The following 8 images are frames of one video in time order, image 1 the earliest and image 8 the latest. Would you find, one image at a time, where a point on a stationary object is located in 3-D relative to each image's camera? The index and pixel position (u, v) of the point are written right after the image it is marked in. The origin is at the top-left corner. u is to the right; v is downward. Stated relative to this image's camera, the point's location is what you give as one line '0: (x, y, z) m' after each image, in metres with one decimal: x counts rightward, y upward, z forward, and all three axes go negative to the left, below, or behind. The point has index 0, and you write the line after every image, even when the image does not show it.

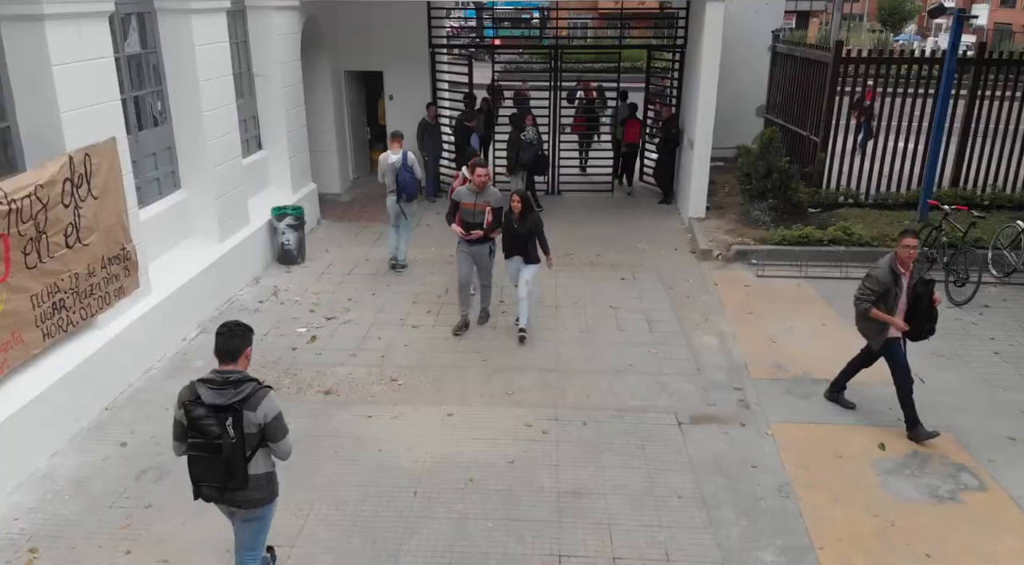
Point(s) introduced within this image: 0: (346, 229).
0: (-2.4, +0.8, +10.6) m
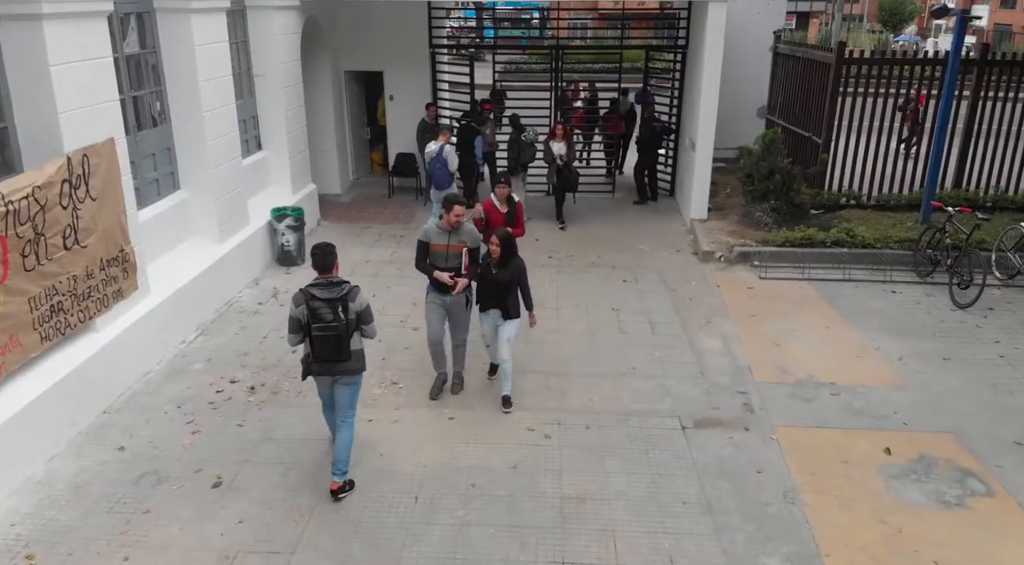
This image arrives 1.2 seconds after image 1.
0: (-2.3, +0.7, +10.5) m
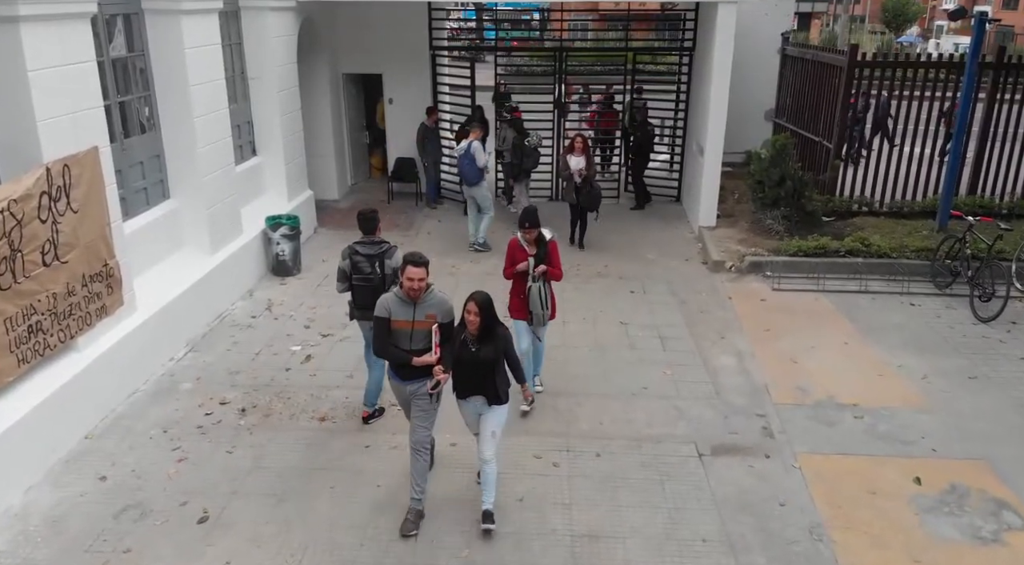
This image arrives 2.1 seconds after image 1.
0: (-2.3, +0.6, +10.2) m
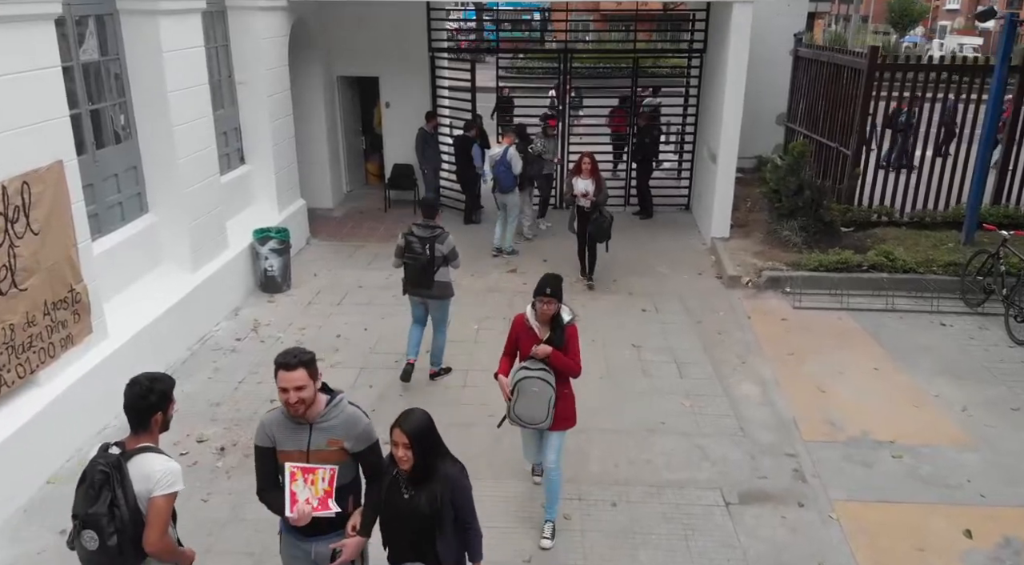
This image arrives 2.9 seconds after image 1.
0: (-2.3, +0.4, +9.7) m
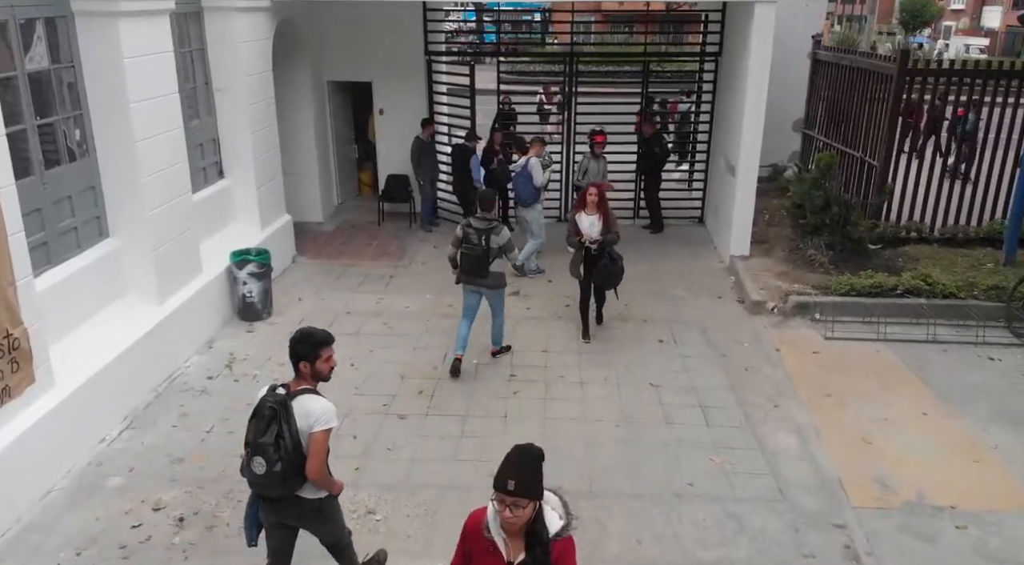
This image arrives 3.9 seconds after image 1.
0: (-2.2, +0.2, +9.0) m
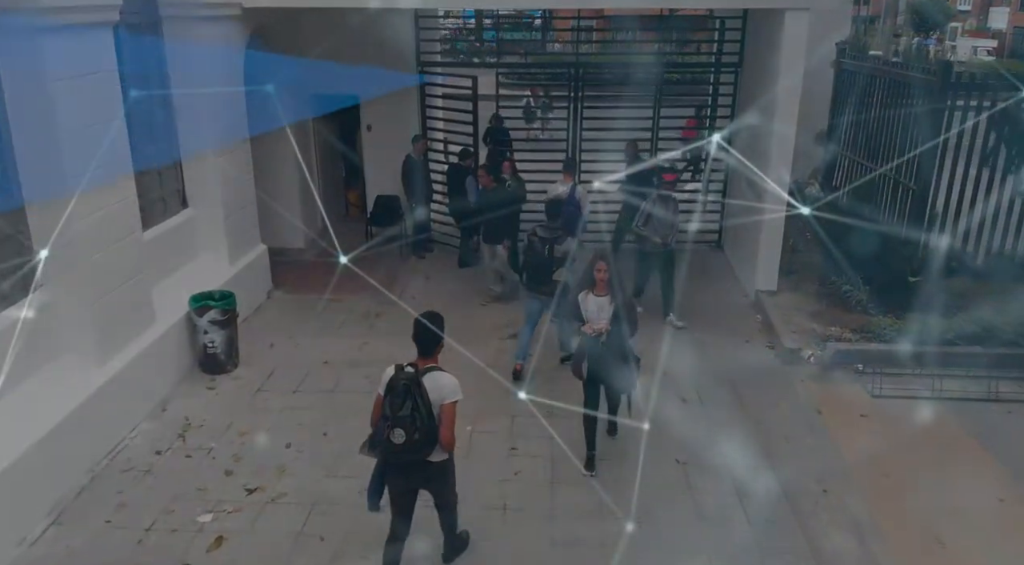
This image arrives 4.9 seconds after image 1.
0: (-2.2, -0.3, +8.1) m
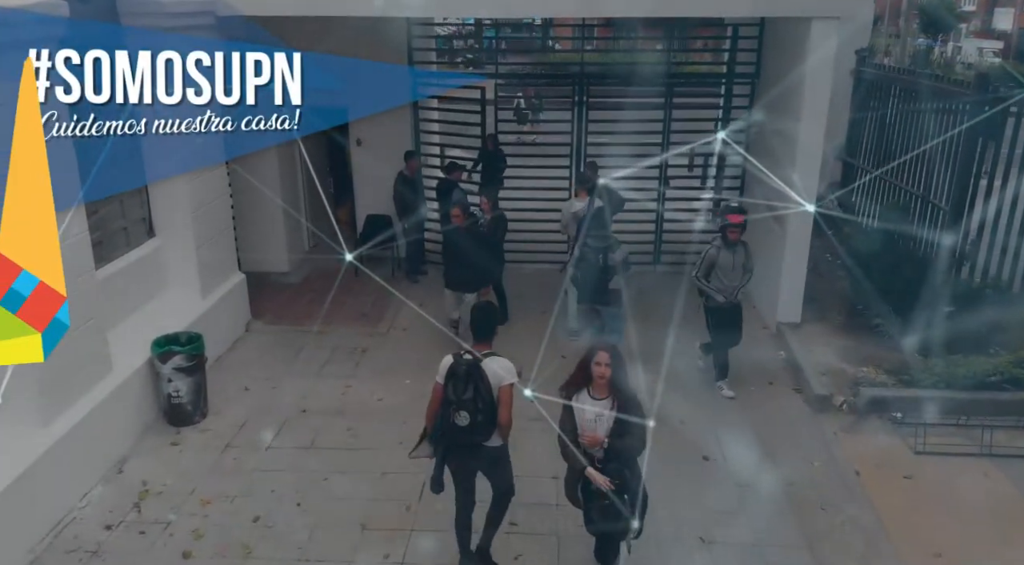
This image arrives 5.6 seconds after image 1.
0: (-2.2, -0.6, +7.4) m
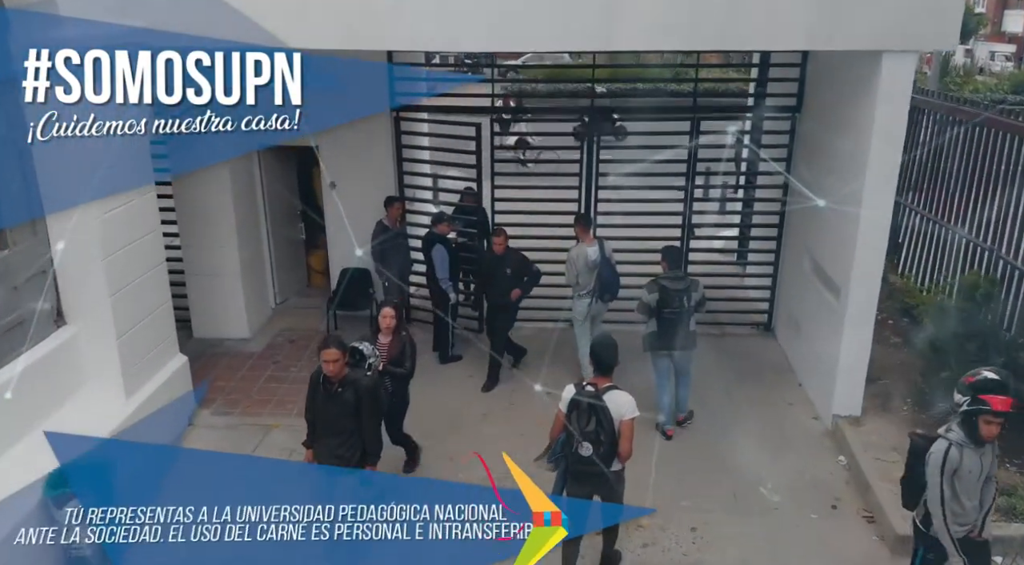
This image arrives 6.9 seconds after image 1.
0: (-2.3, -1.3, +6.1) m
